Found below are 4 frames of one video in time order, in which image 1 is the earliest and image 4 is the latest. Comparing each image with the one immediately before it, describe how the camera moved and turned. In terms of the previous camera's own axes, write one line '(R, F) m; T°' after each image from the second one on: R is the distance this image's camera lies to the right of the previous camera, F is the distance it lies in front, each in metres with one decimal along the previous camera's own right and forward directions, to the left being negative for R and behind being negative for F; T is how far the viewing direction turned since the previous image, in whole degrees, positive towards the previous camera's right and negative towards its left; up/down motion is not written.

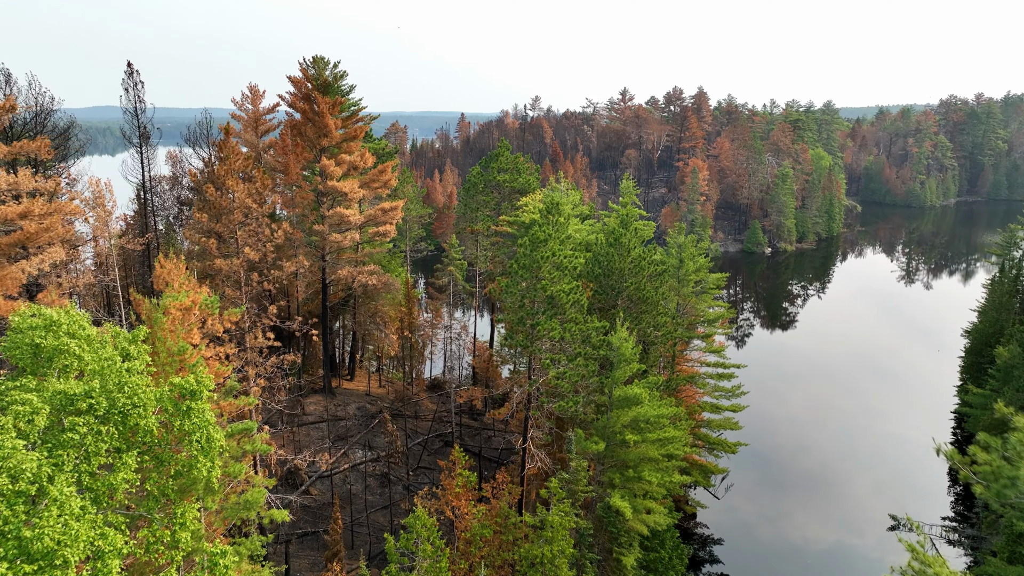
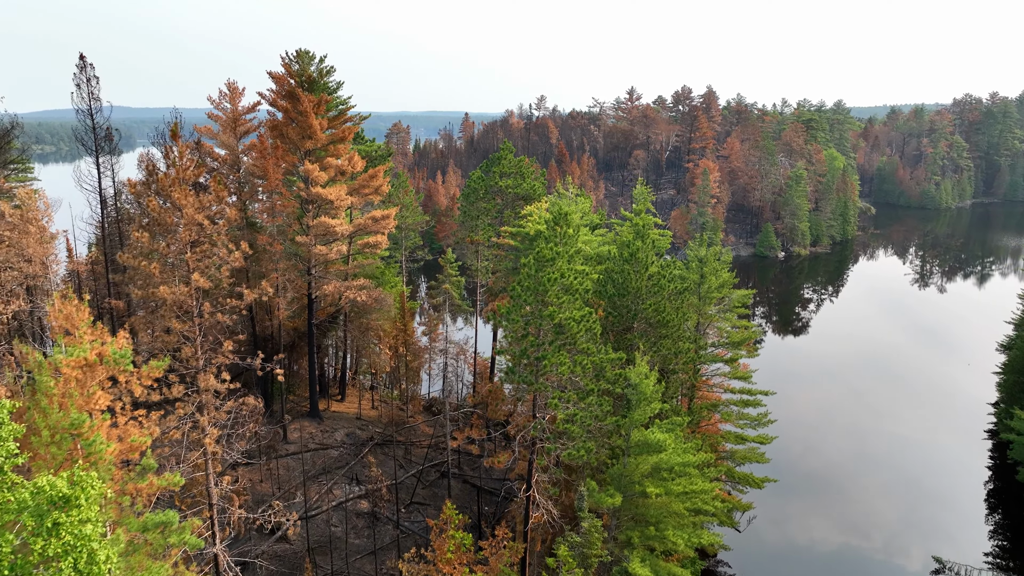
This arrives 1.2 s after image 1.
(+0.1, +2.4) m; 0°
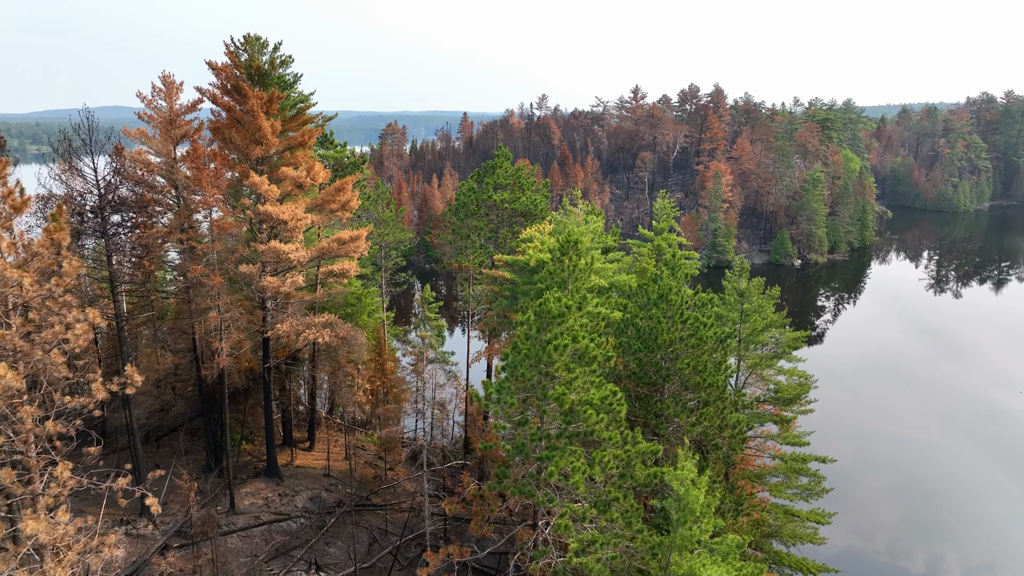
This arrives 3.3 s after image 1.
(+0.2, +4.2) m; 0°
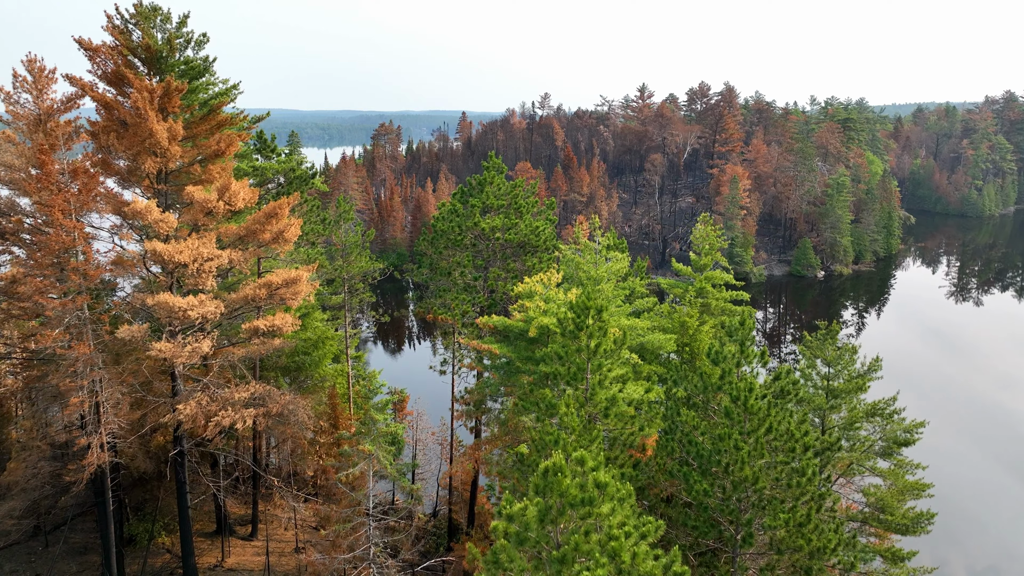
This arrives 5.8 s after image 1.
(+0.2, +5.2) m; 0°
